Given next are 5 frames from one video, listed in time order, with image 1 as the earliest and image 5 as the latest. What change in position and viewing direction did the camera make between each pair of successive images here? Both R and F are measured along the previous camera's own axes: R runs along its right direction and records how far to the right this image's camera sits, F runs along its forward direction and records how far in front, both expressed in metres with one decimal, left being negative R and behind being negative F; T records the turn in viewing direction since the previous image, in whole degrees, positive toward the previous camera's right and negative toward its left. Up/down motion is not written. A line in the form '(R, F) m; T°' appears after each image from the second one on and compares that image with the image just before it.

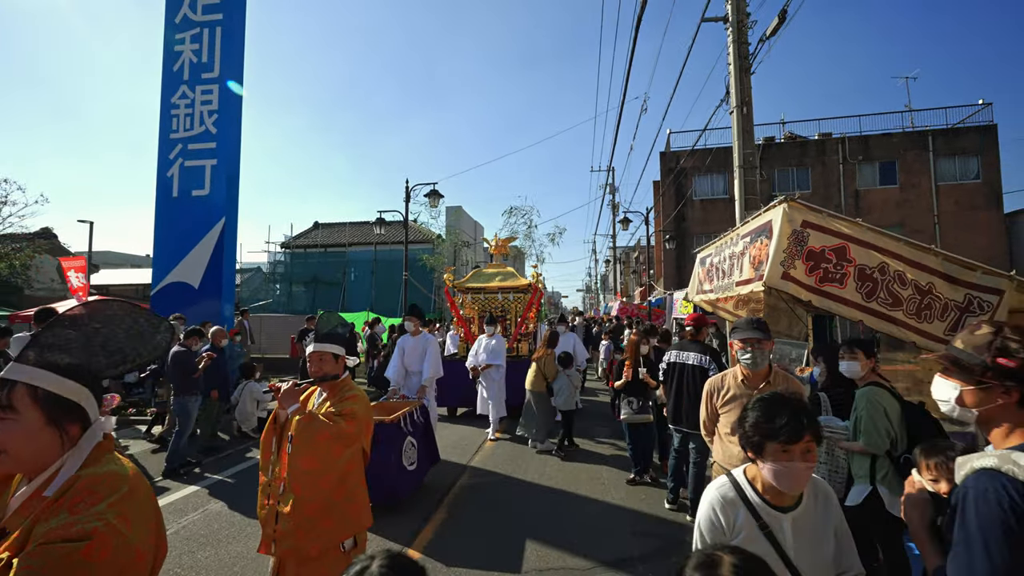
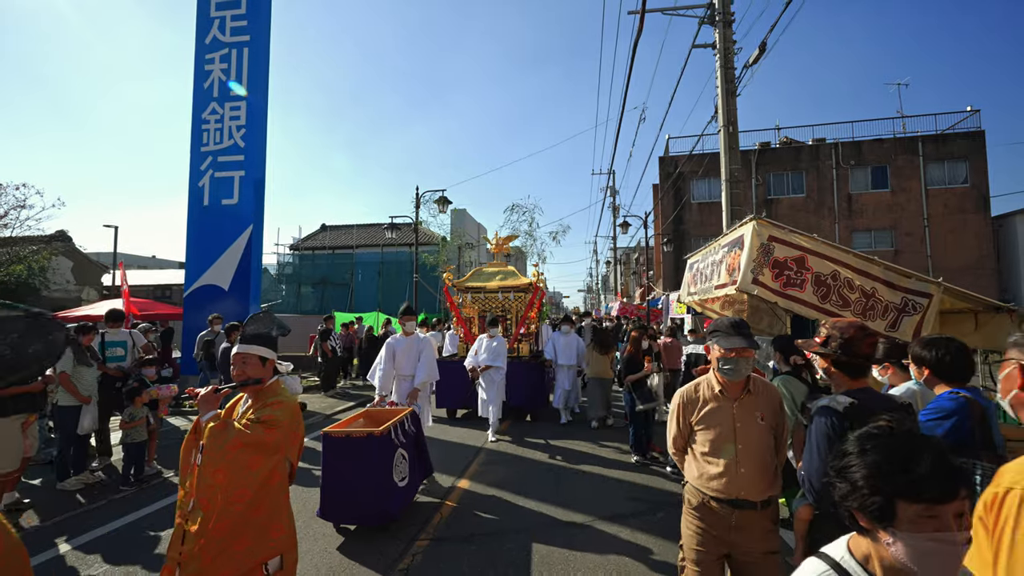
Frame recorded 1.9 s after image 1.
(-0.1, -0.8) m; 0°
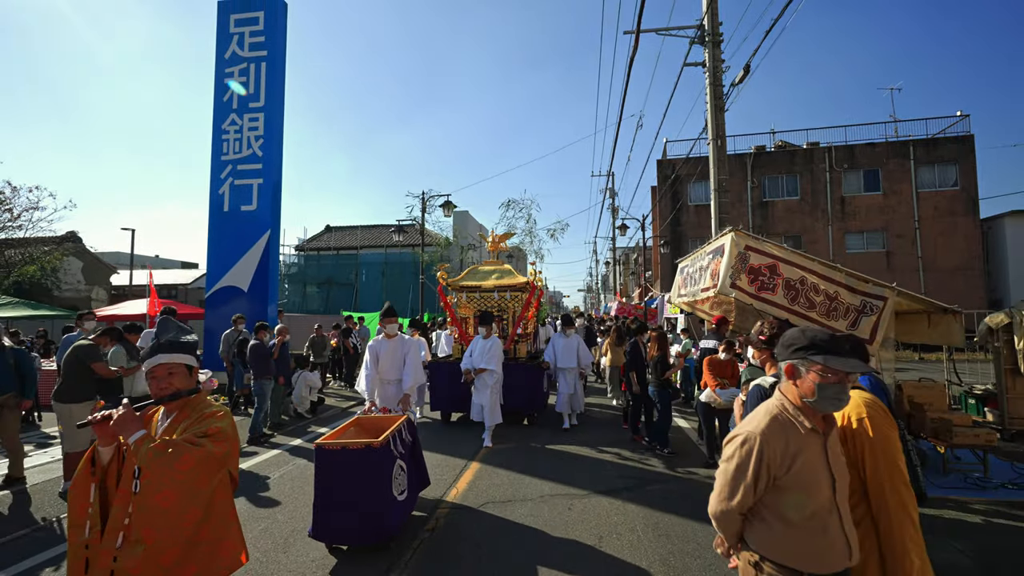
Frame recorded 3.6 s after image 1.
(-0.1, -0.6) m; 0°
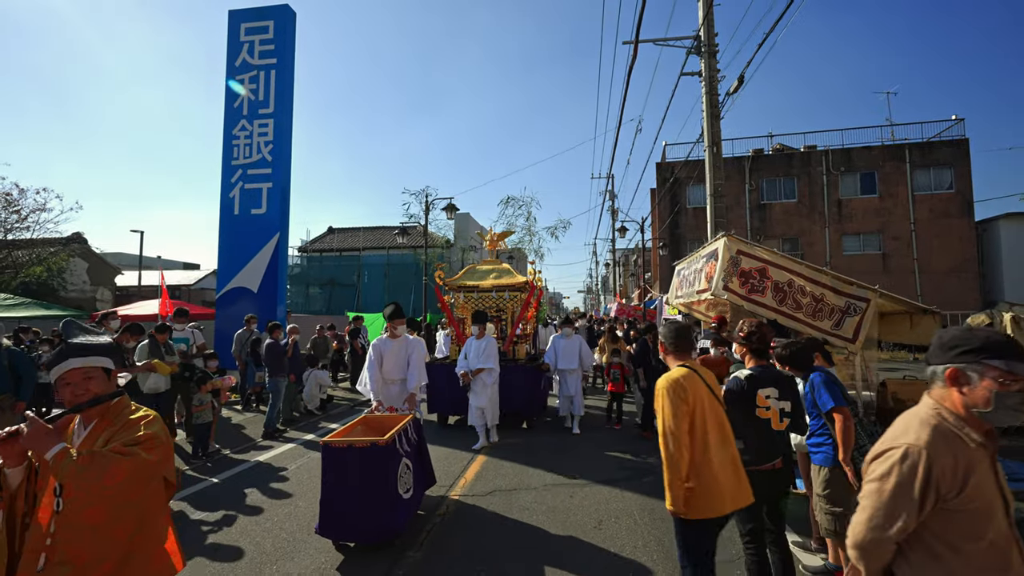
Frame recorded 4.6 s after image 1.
(-0.1, -0.3) m; 0°
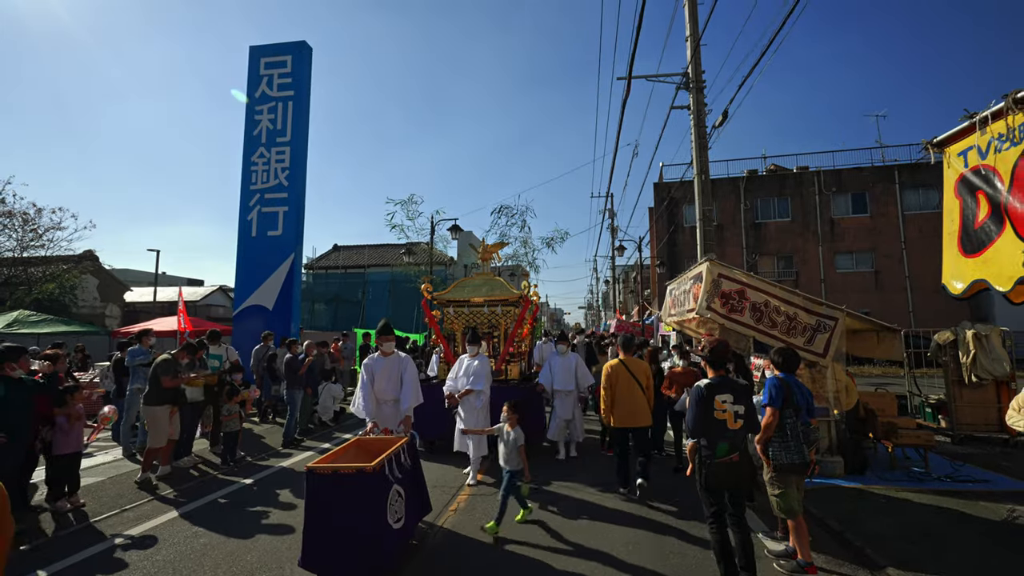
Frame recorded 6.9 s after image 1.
(0.0, -0.6) m; 0°
